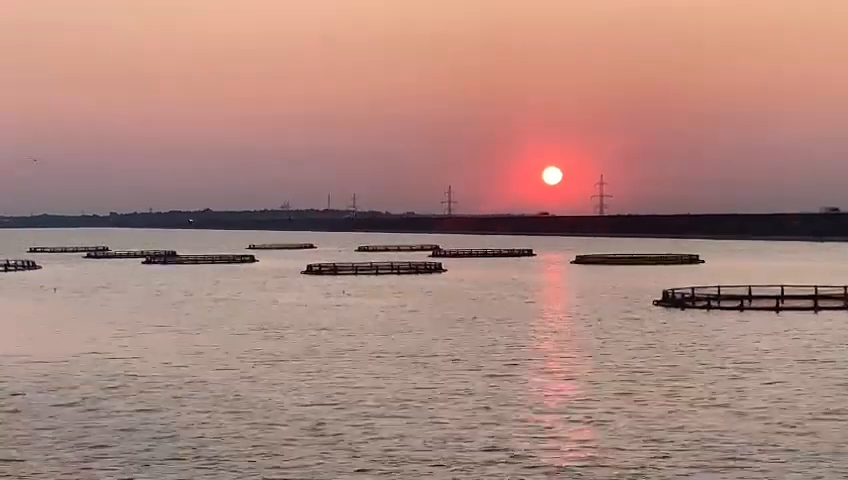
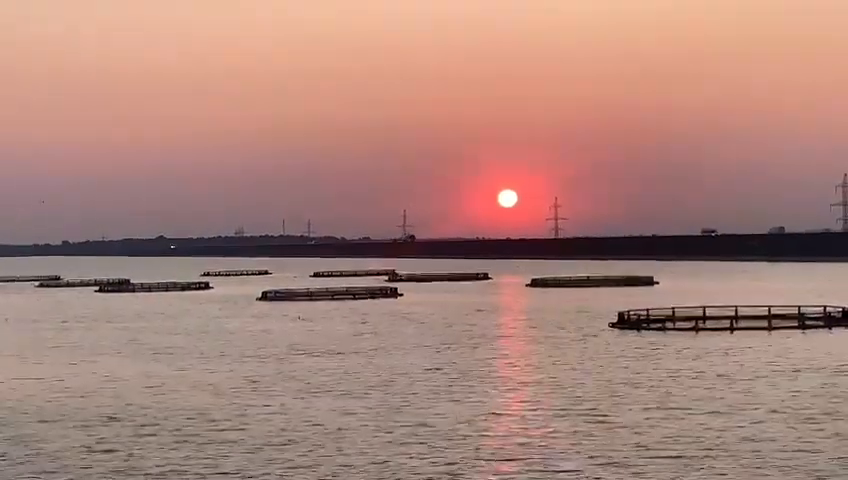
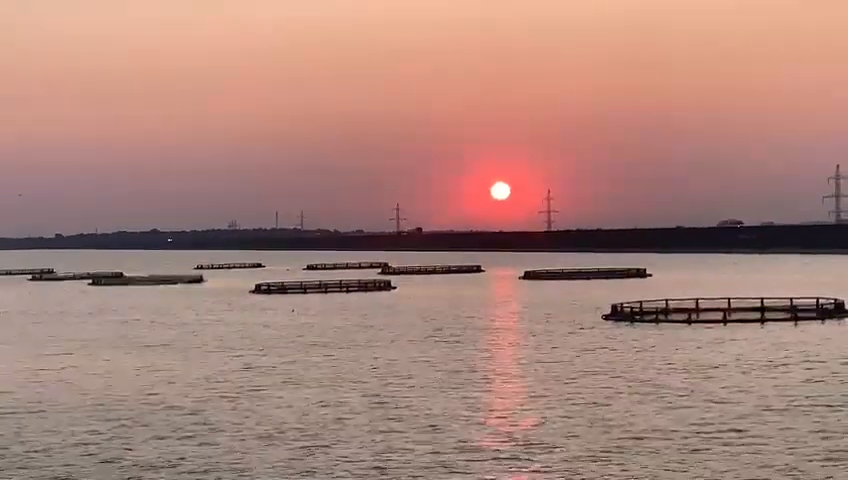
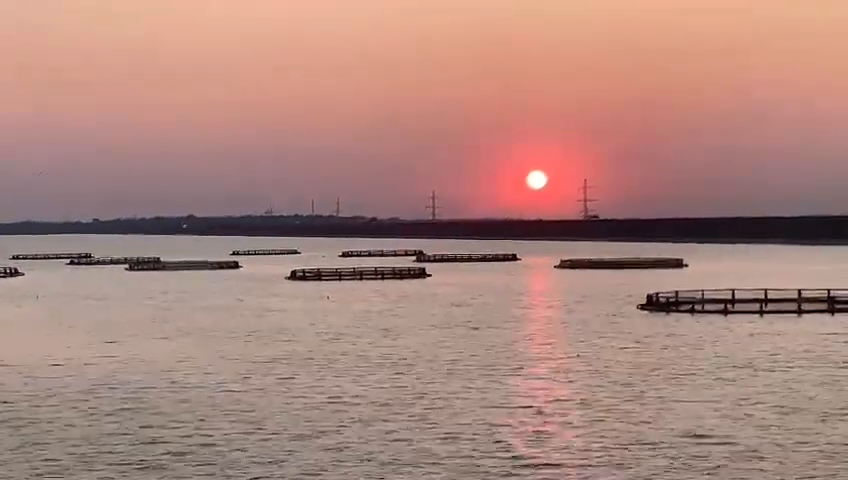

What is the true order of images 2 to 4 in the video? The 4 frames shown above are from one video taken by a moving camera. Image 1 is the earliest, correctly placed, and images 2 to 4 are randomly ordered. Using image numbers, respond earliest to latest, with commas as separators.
4, 2, 3
